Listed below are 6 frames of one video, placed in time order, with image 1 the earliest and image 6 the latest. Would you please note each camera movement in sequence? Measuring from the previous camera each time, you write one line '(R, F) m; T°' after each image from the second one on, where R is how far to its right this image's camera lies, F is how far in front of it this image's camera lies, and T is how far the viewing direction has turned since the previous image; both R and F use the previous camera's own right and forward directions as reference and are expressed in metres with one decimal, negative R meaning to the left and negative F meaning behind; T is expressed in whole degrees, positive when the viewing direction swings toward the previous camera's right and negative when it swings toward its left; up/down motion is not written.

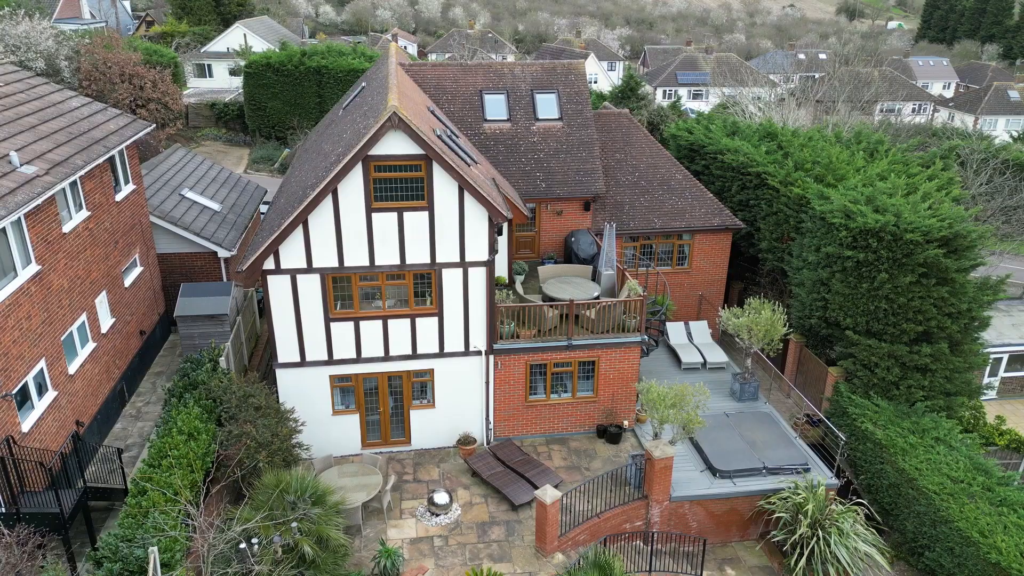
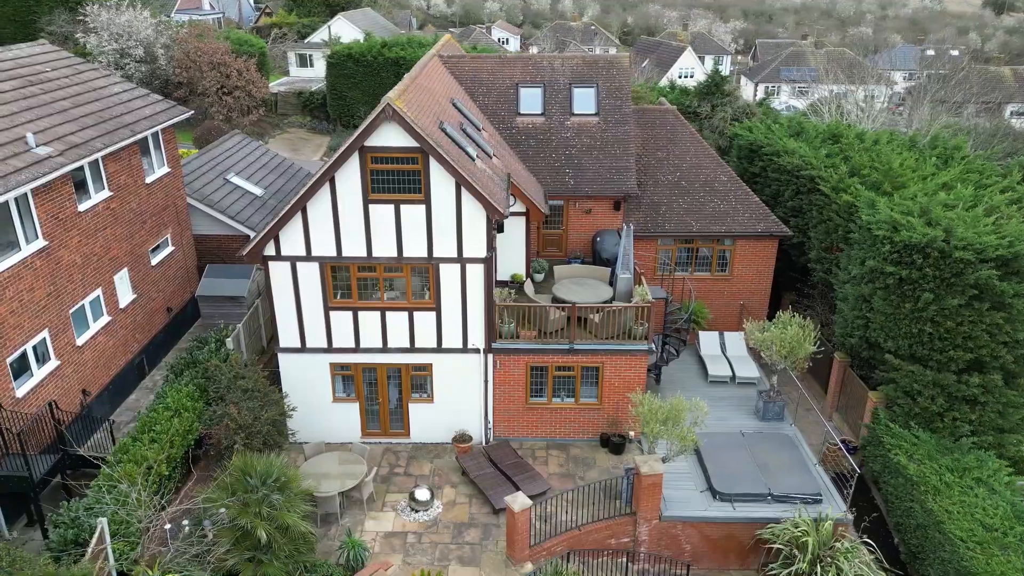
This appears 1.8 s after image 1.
(+2.3, +0.6) m; -8°
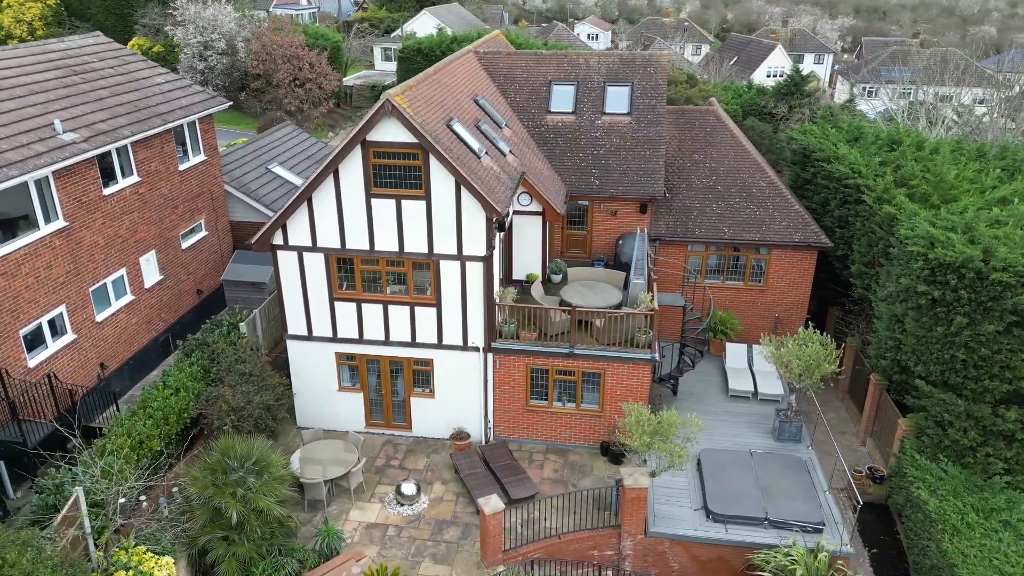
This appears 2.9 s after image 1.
(+1.9, +0.3) m; -7°
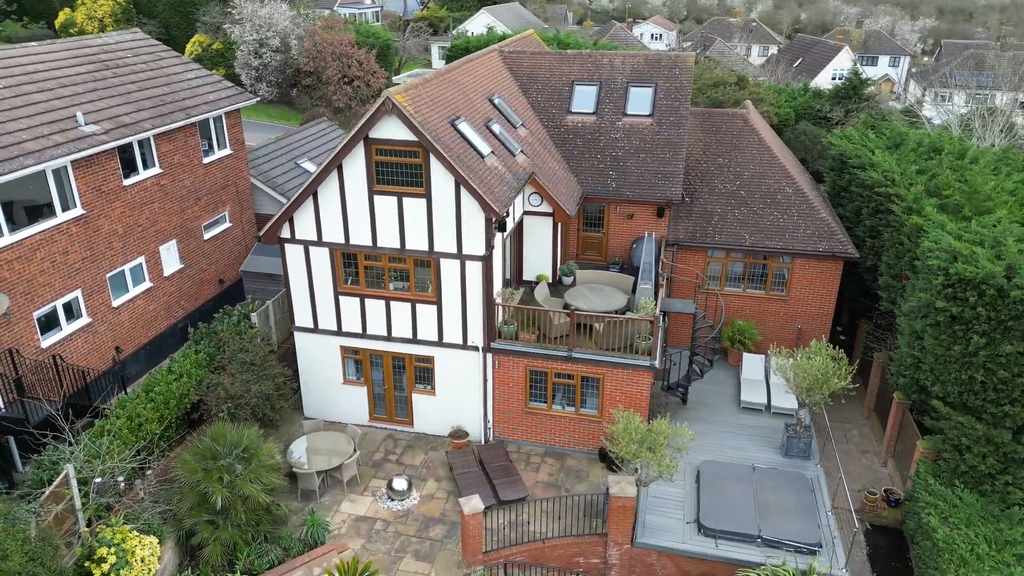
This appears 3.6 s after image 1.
(+1.4, +0.1) m; -5°
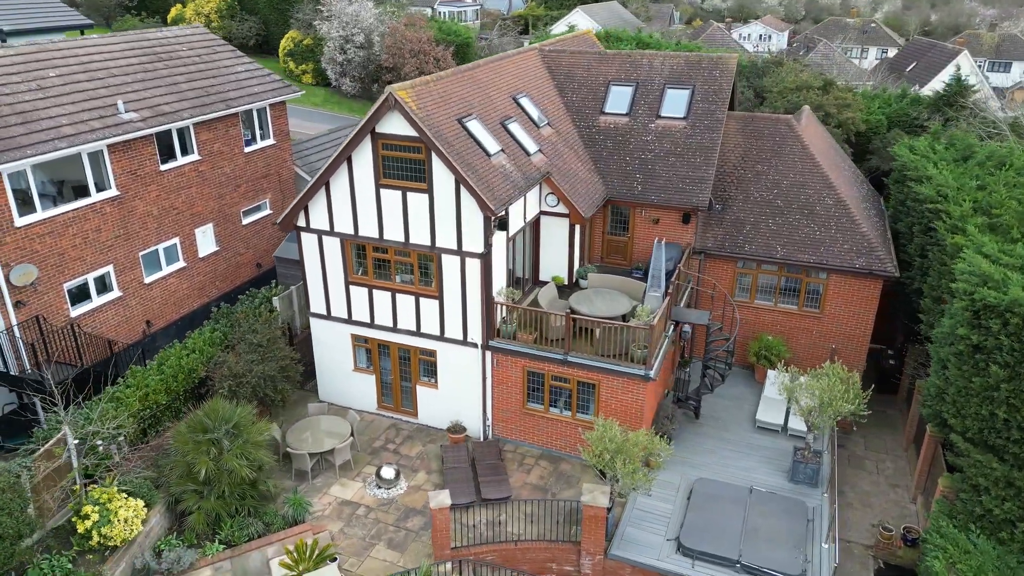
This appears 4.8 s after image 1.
(+2.2, +0.2) m; -8°
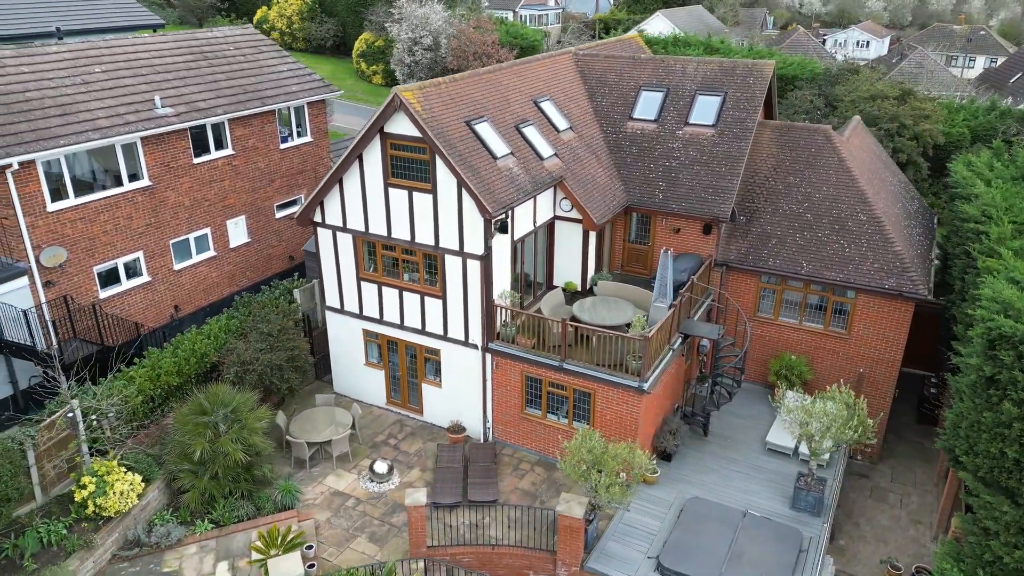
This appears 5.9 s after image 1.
(+1.8, +0.1) m; -7°
